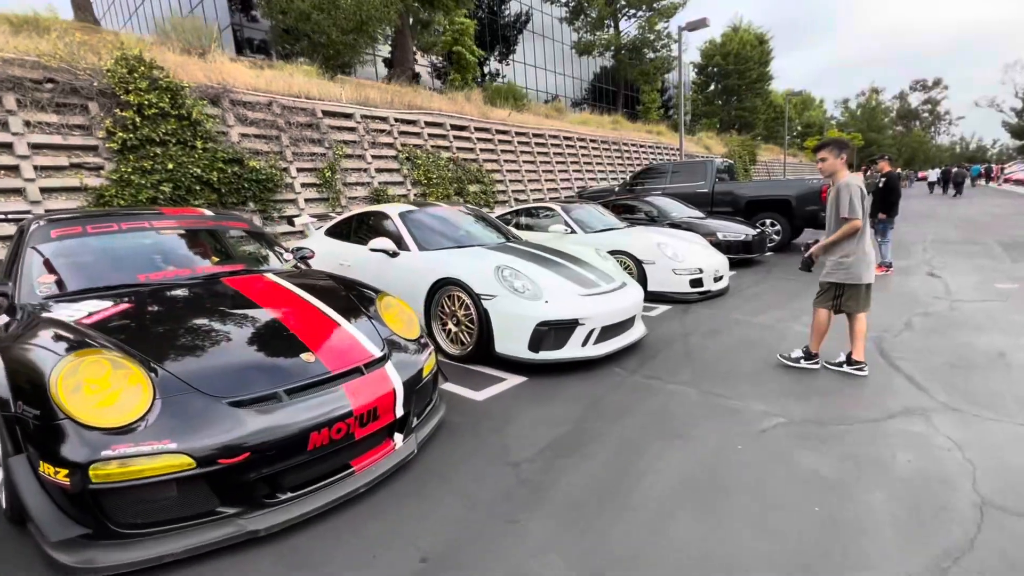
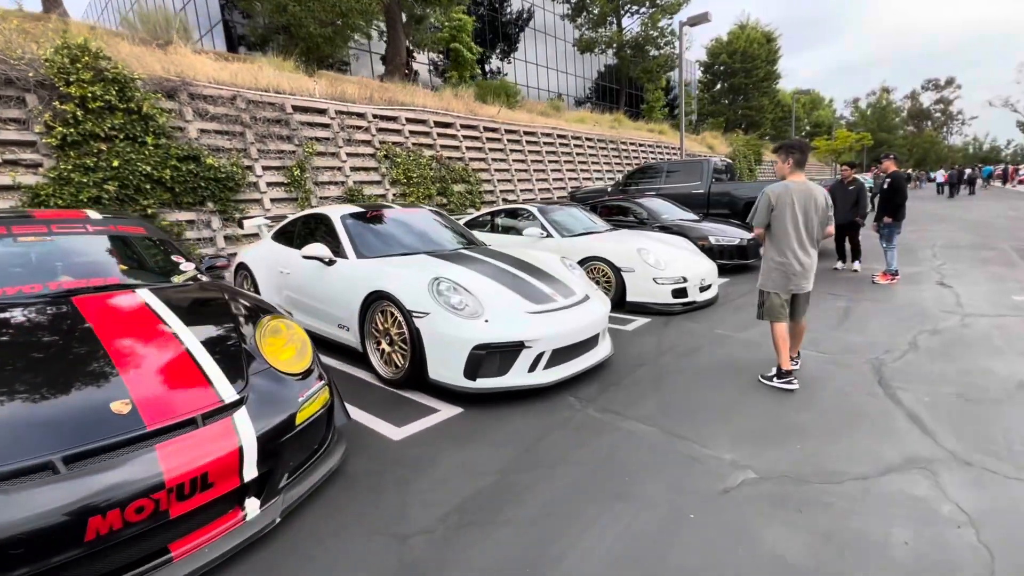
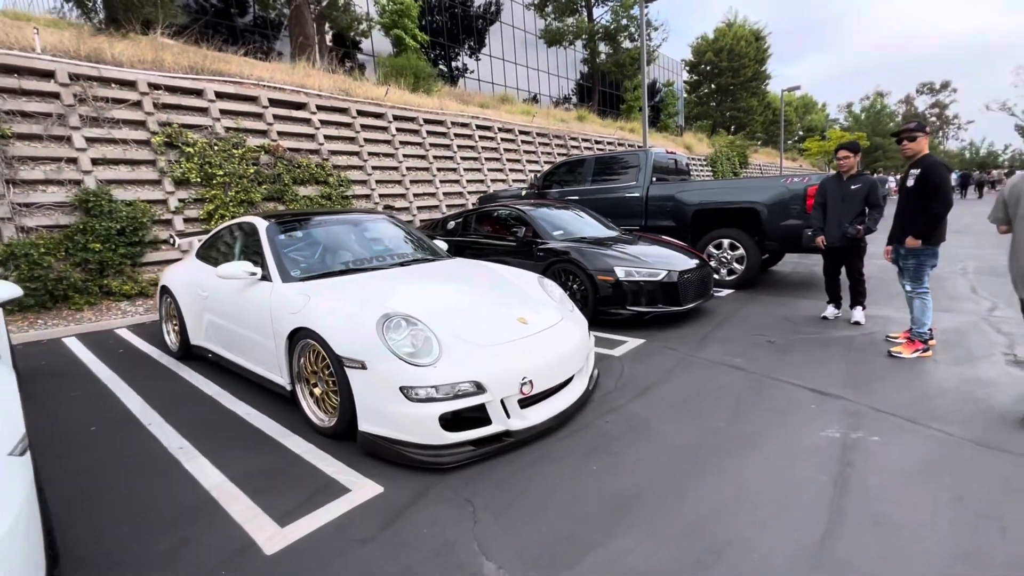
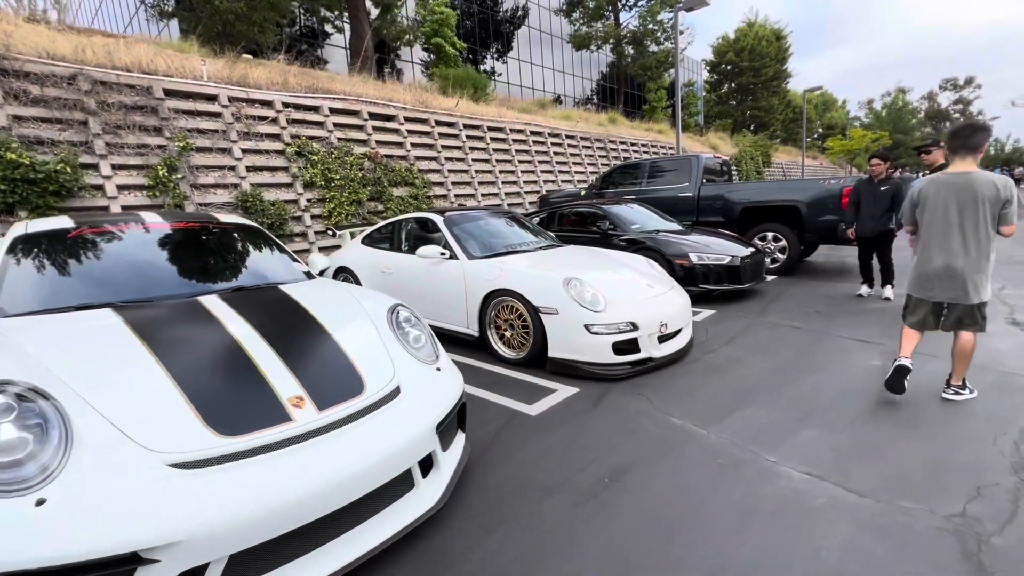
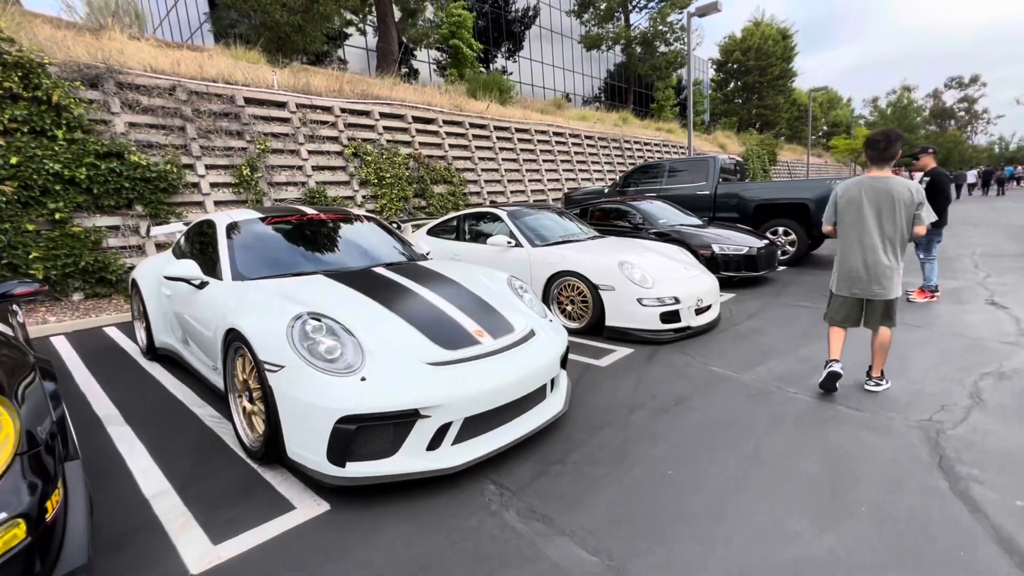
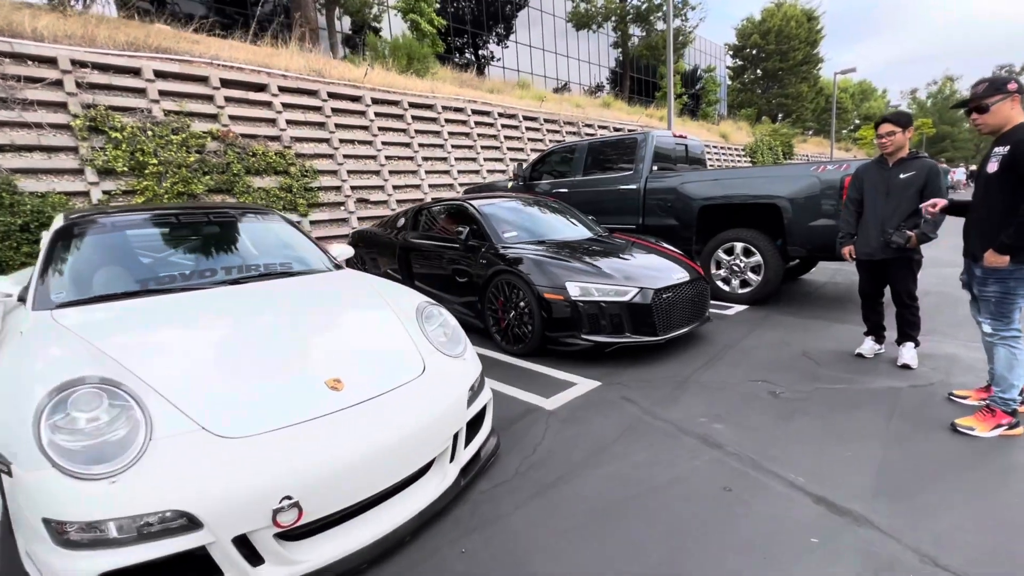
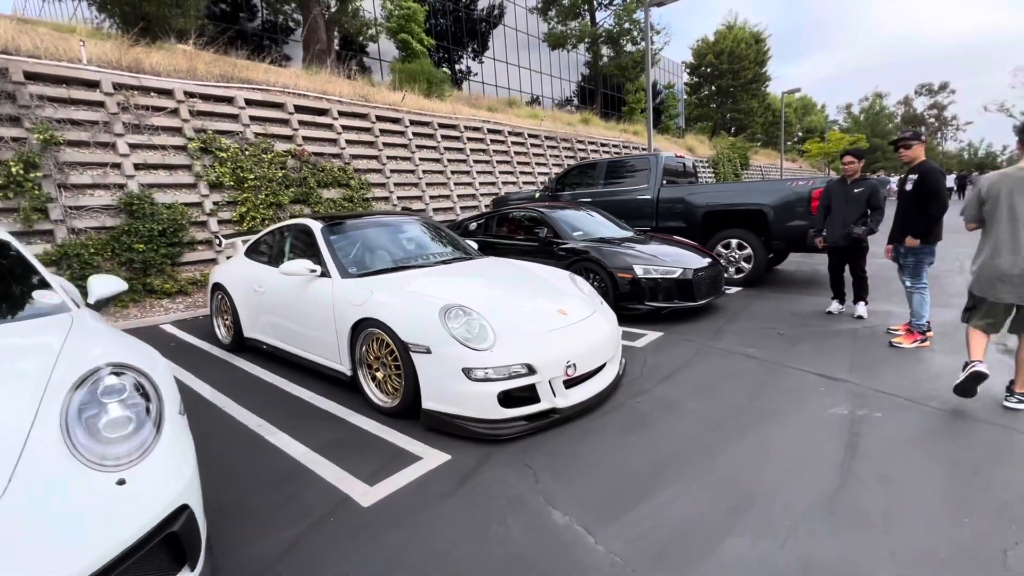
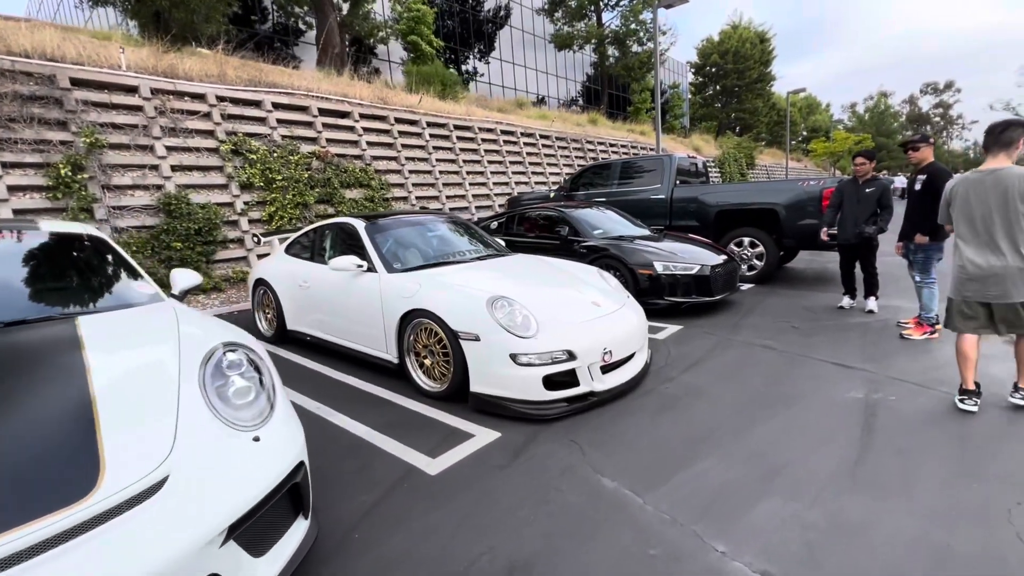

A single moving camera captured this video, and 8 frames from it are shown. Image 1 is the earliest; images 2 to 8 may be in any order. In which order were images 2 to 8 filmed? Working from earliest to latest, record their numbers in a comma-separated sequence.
2, 5, 4, 8, 7, 3, 6
